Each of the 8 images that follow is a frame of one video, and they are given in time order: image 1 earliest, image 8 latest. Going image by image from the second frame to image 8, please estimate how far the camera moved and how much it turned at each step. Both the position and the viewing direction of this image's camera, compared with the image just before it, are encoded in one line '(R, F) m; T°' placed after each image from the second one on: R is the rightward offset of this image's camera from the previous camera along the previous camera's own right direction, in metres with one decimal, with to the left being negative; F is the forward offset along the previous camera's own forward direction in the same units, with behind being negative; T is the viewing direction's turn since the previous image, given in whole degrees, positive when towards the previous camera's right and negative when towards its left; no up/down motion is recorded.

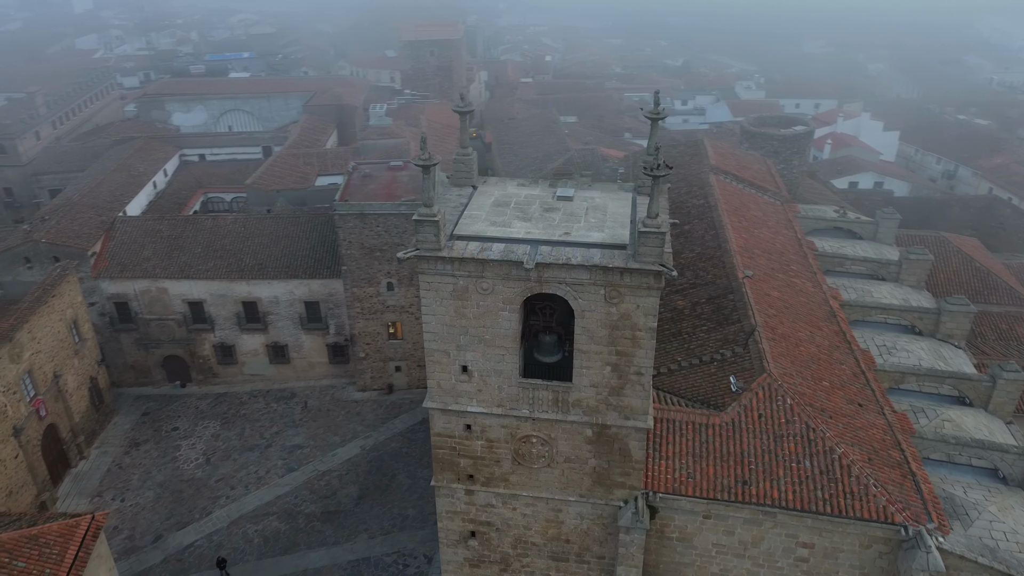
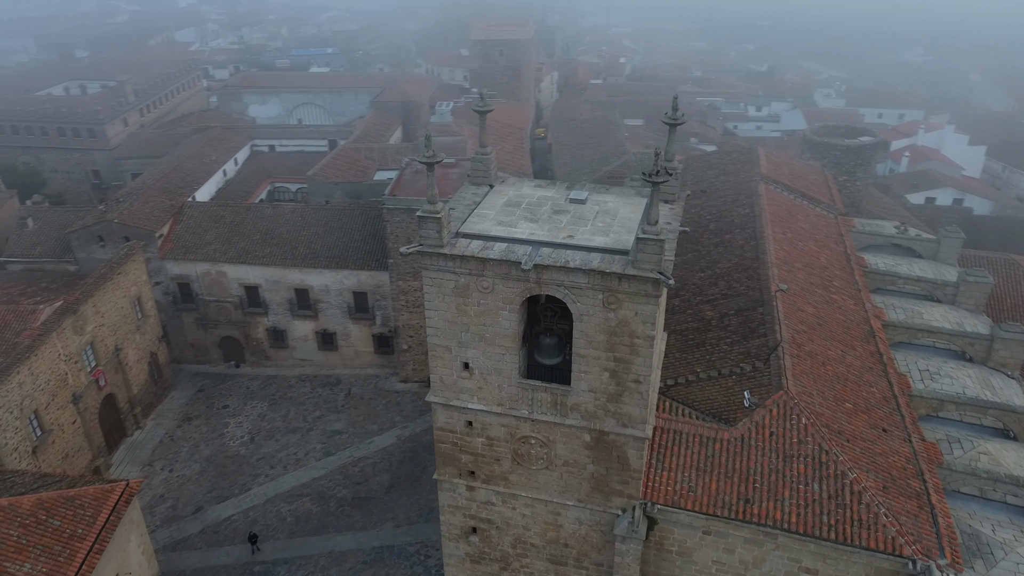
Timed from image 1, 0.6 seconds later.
(+1.2, 0.0) m; -6°
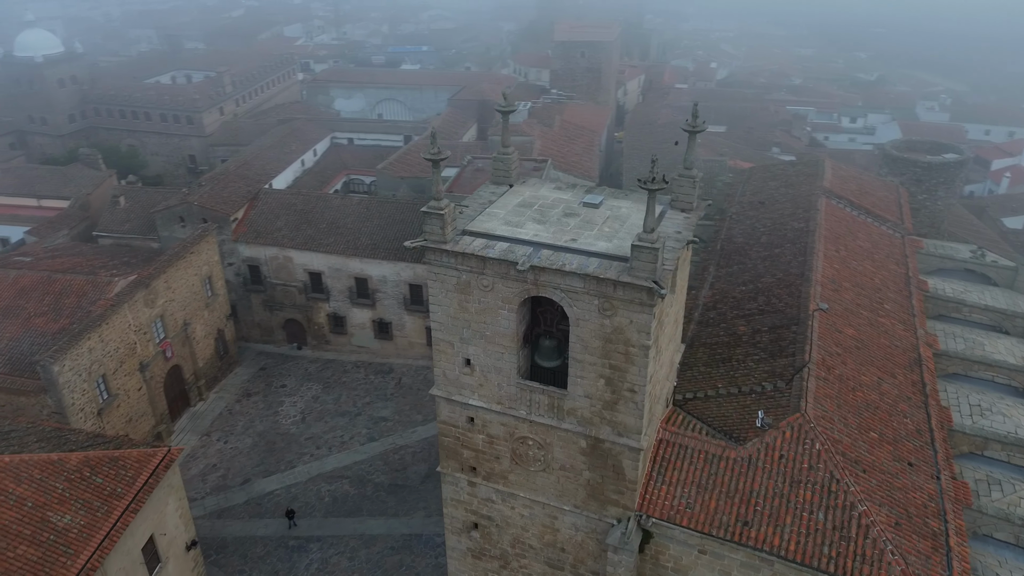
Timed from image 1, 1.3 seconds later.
(+1.4, 0.0) m; -7°
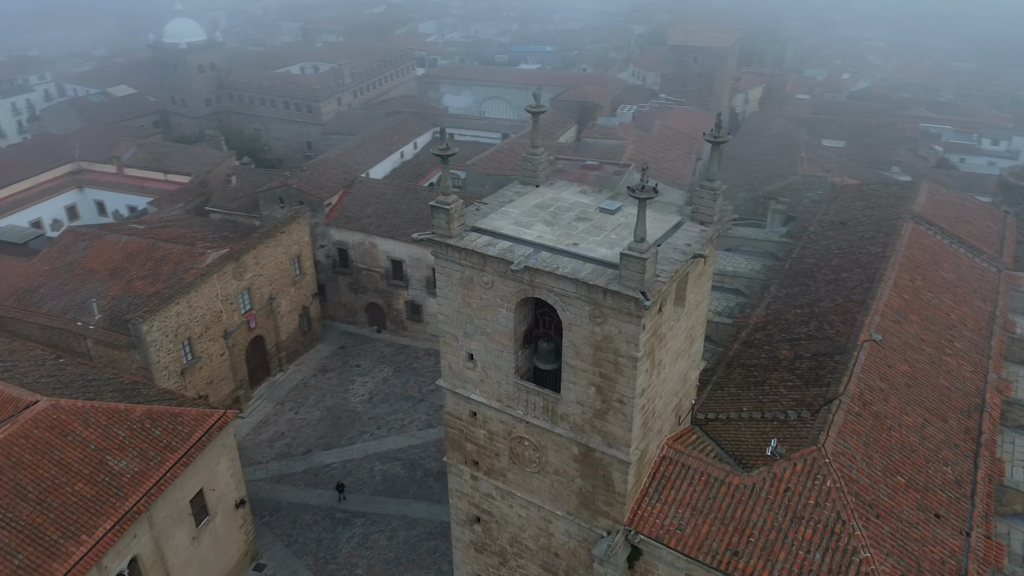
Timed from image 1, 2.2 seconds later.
(+1.9, +0.1) m; -9°
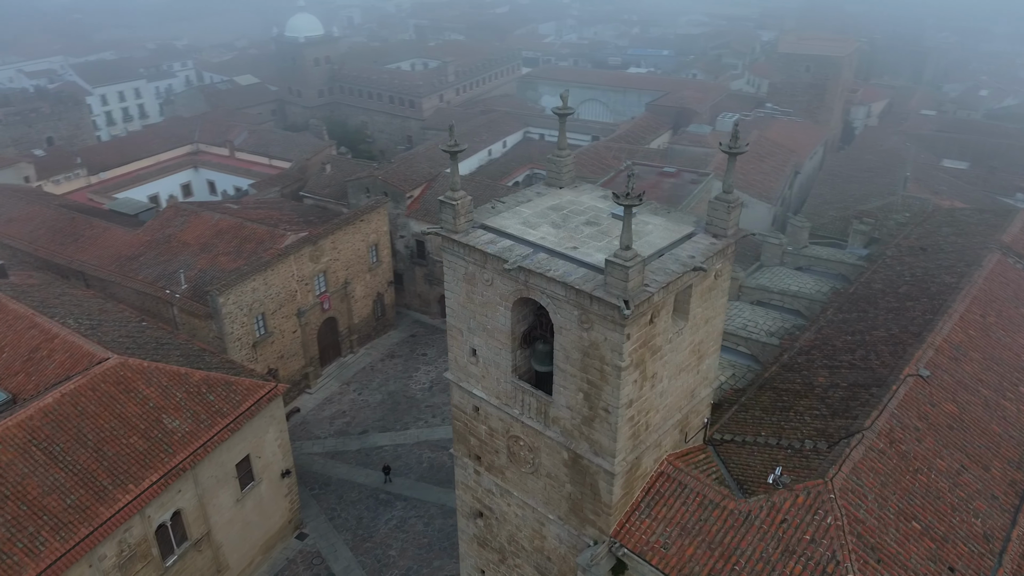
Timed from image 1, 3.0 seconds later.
(+1.8, +0.1) m; -8°
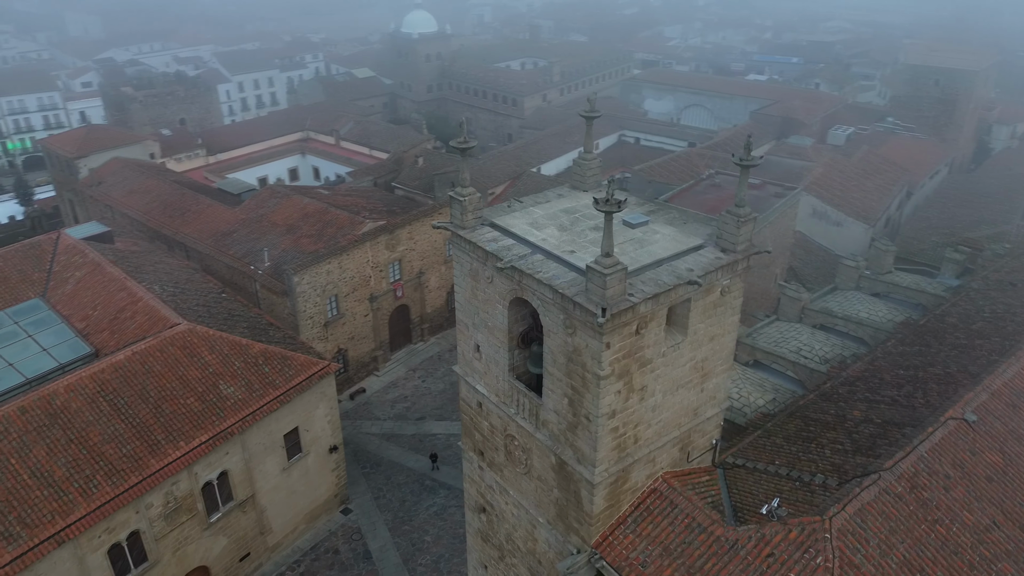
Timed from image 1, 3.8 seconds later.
(+1.9, +0.1) m; -9°
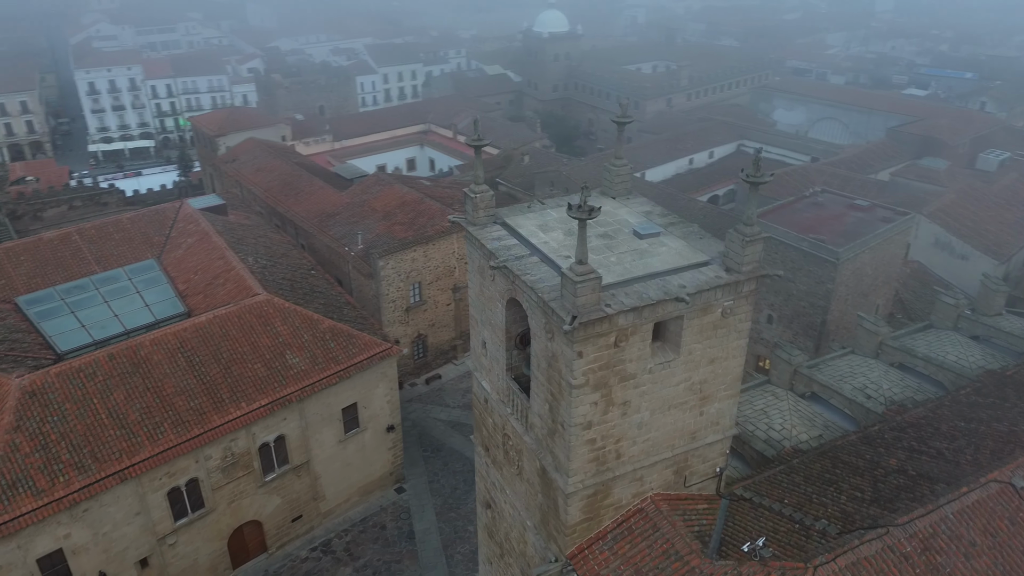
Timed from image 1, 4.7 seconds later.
(+2.2, +0.2) m; -10°
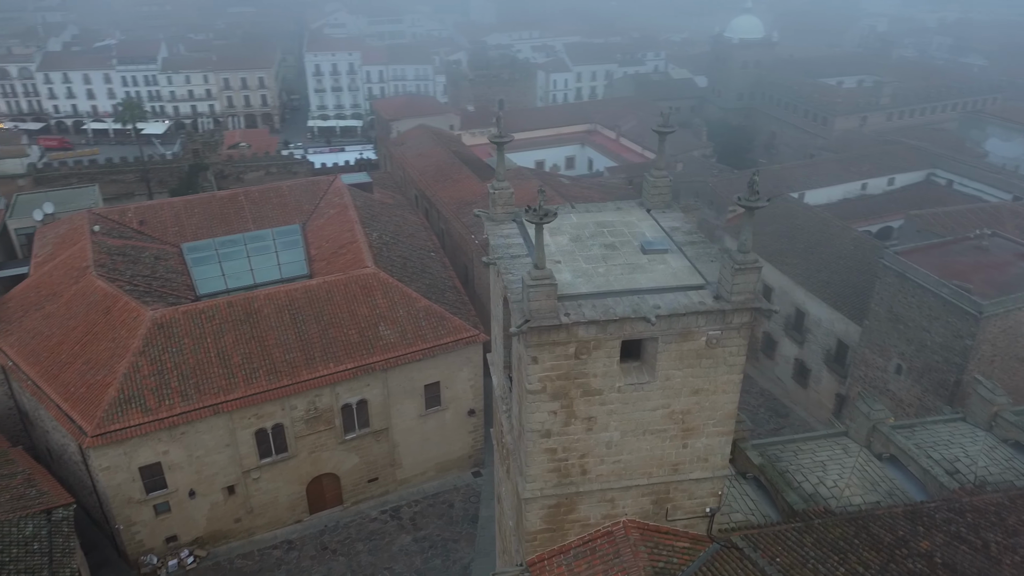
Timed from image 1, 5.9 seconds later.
(+3.1, +0.4) m; -15°
